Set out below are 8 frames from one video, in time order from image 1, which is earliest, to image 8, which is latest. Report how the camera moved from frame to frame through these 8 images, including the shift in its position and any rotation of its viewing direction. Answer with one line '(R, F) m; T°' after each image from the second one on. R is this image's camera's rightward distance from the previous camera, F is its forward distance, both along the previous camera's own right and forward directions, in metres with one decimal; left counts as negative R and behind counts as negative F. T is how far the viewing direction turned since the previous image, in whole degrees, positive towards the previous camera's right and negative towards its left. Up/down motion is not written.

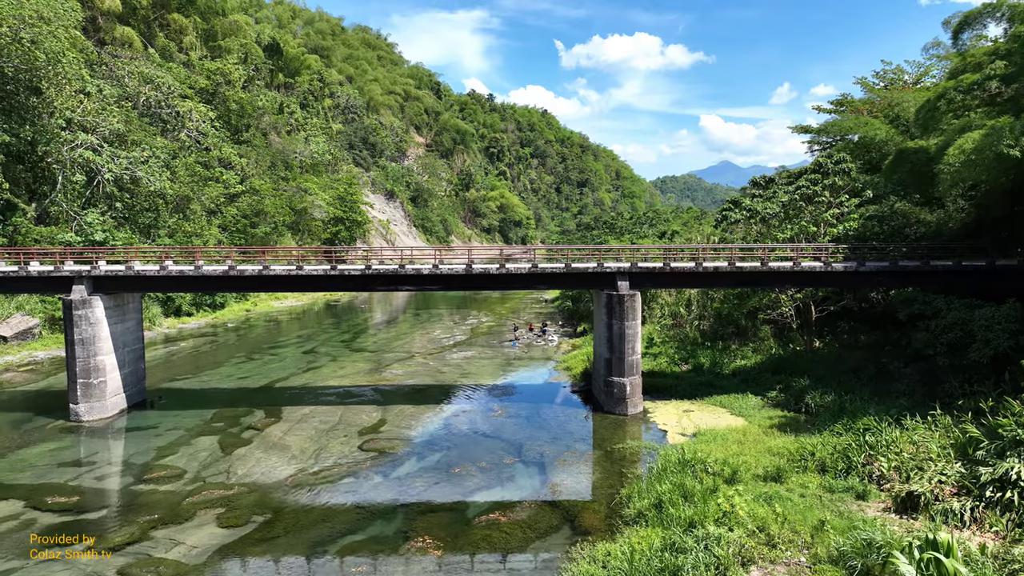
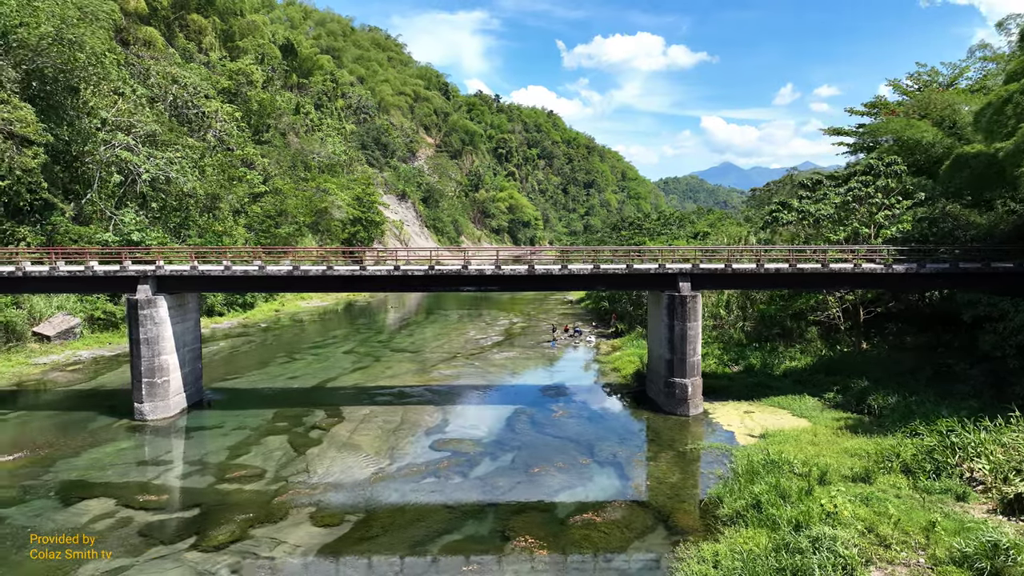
(-1.9, -0.1) m; 0°
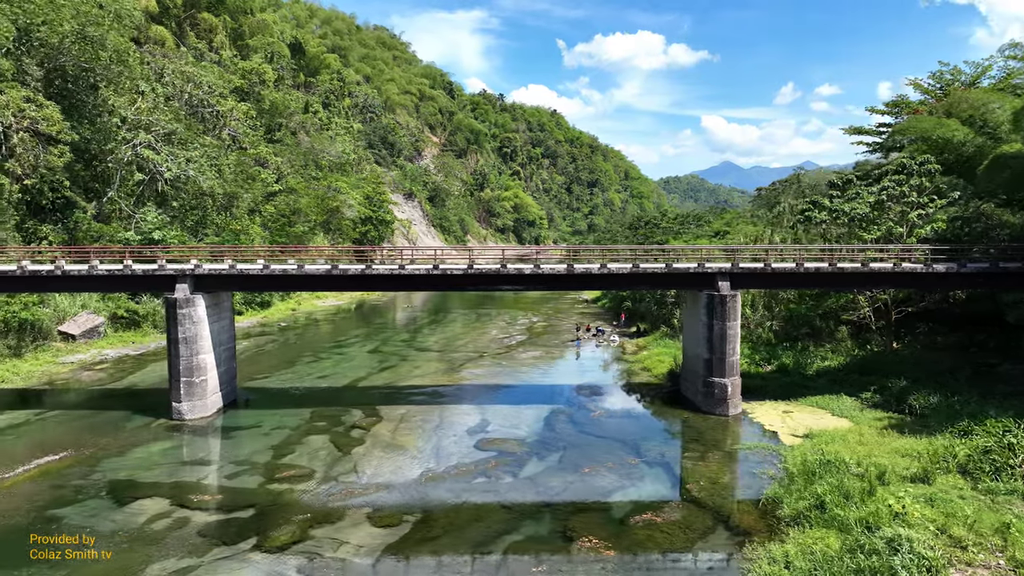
(-1.2, +0.1) m; 0°
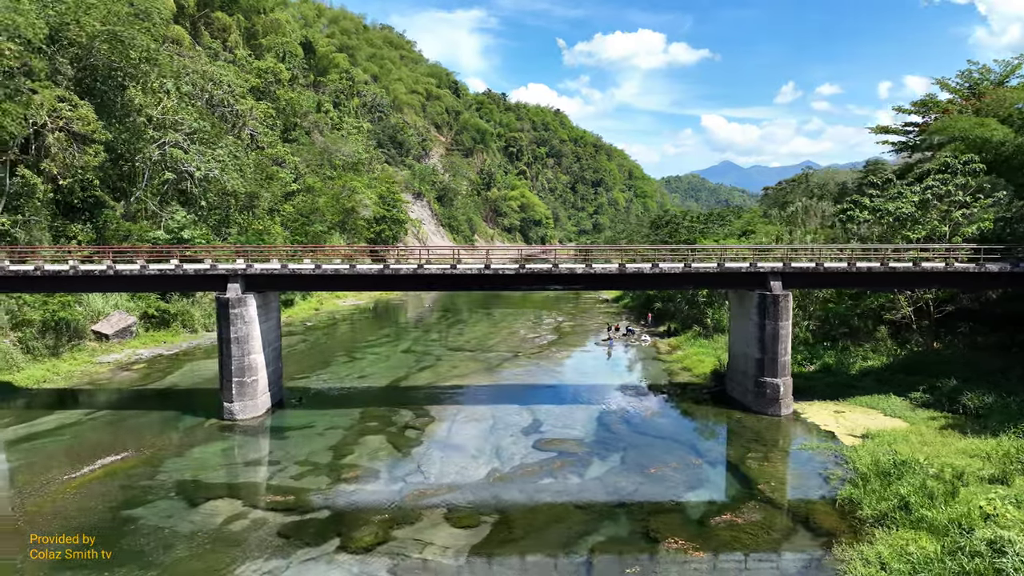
(-1.6, +0.1) m; 0°
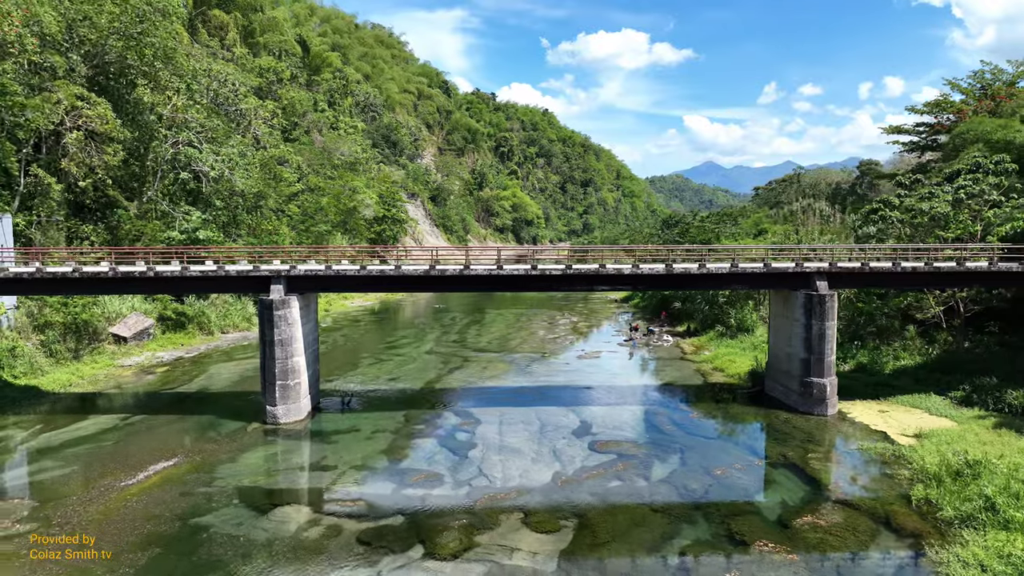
(-1.9, +0.2) m; +1°
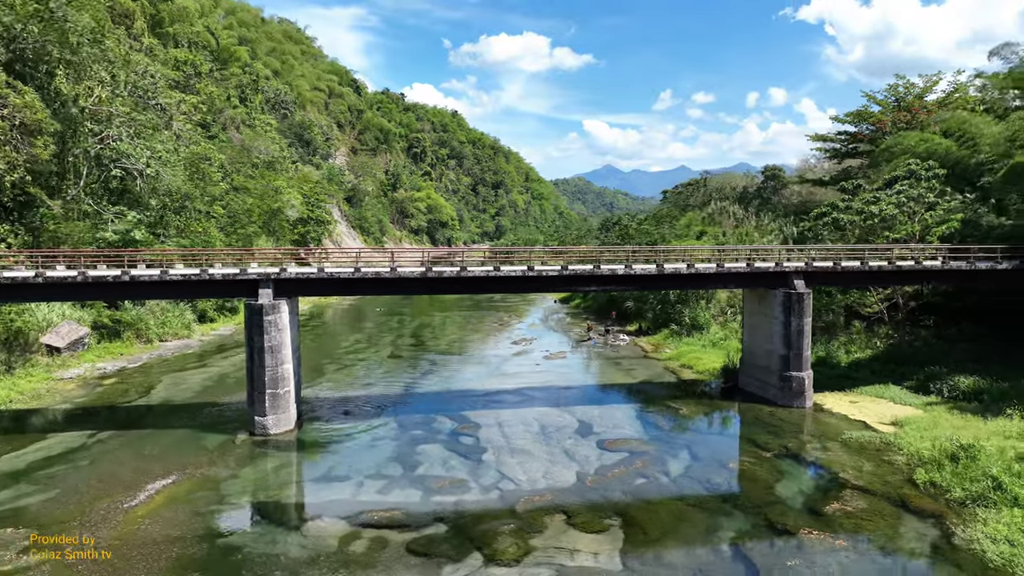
(-2.7, +0.3) m; +8°
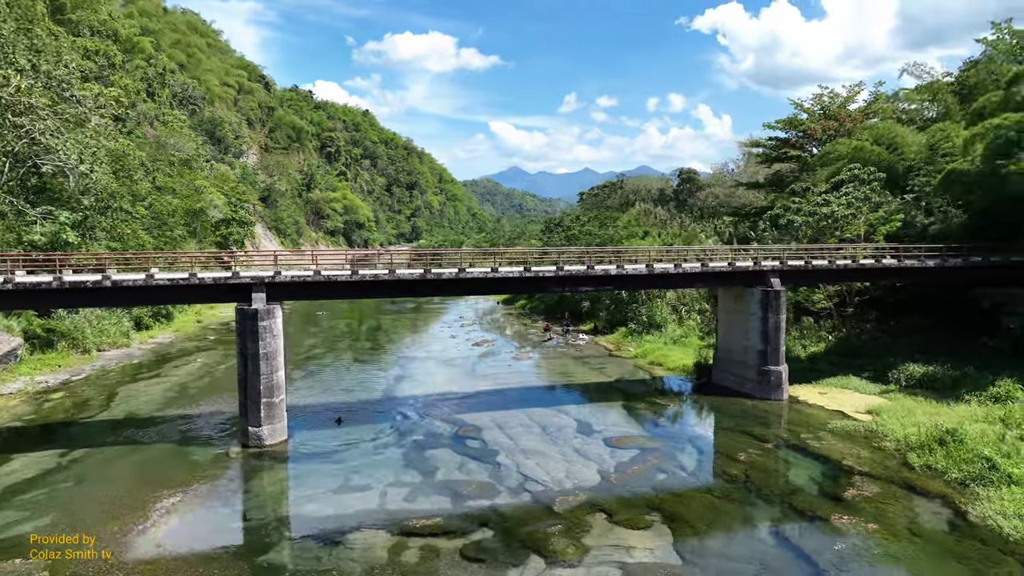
(-2.6, +0.2) m; +7°
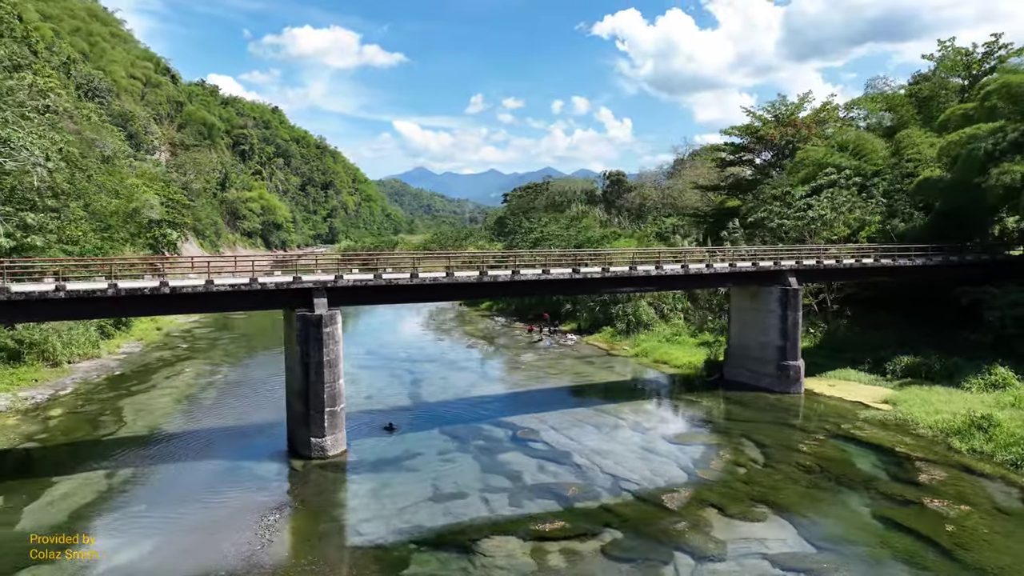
(-4.2, +0.2) m; +7°
